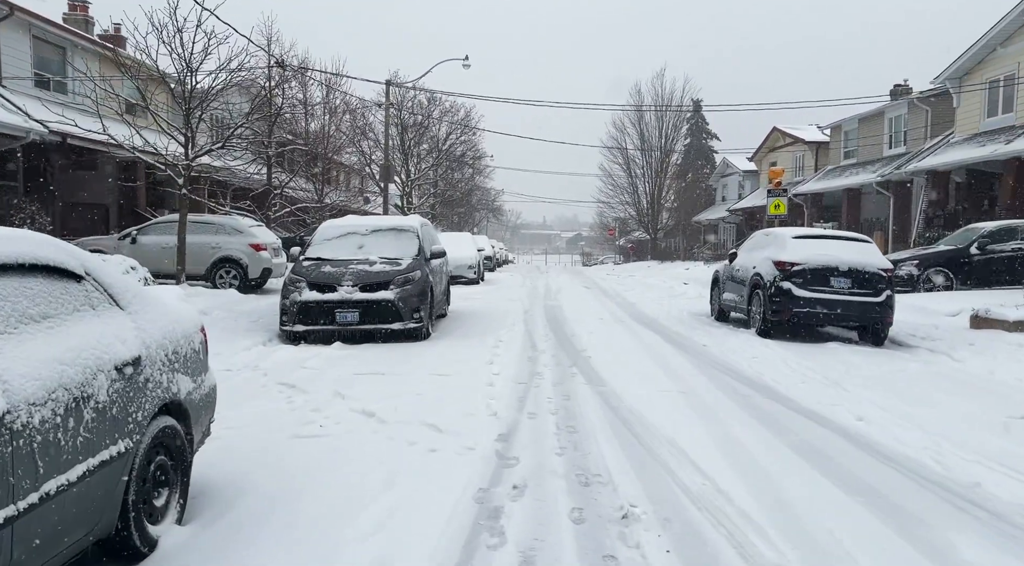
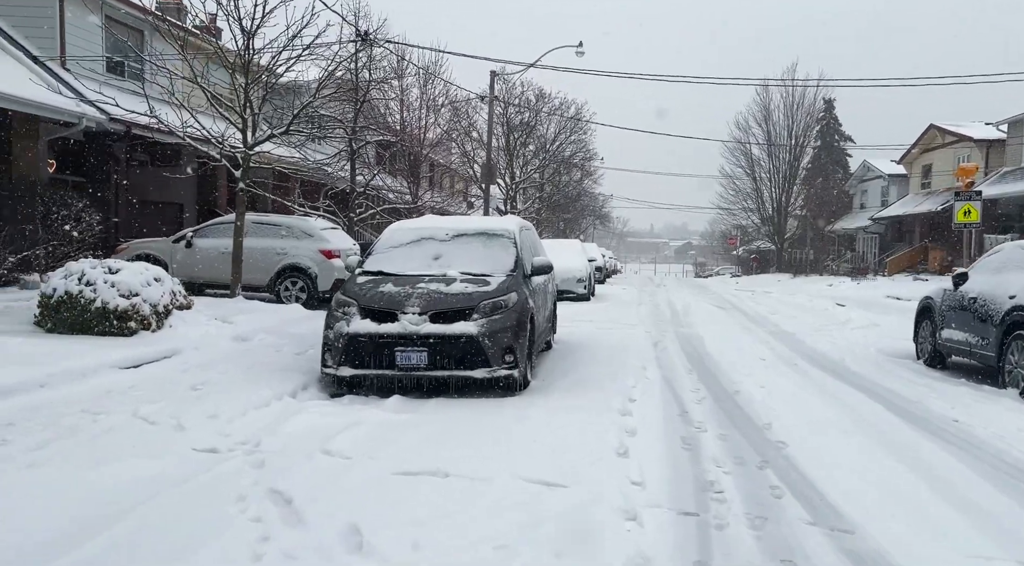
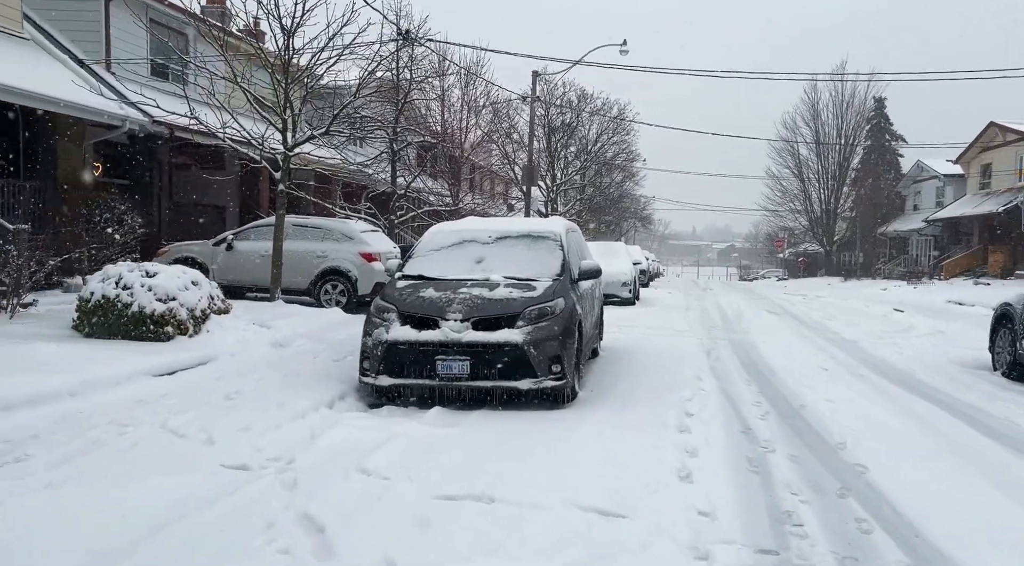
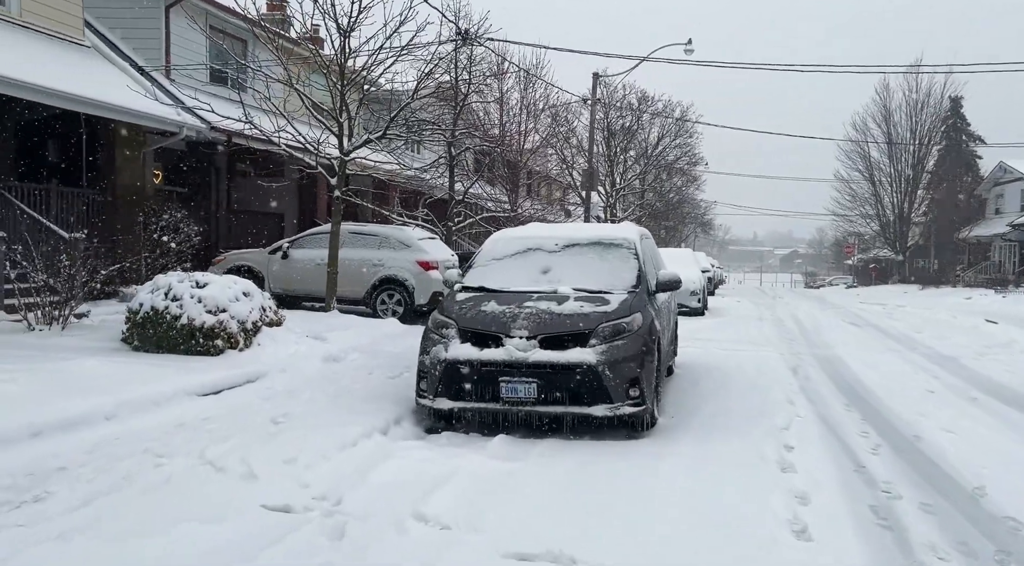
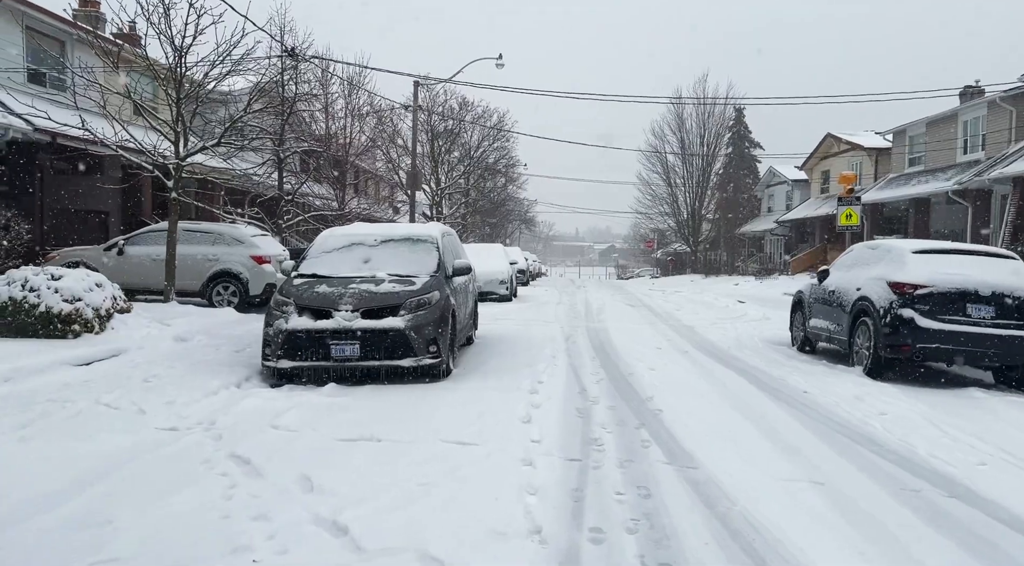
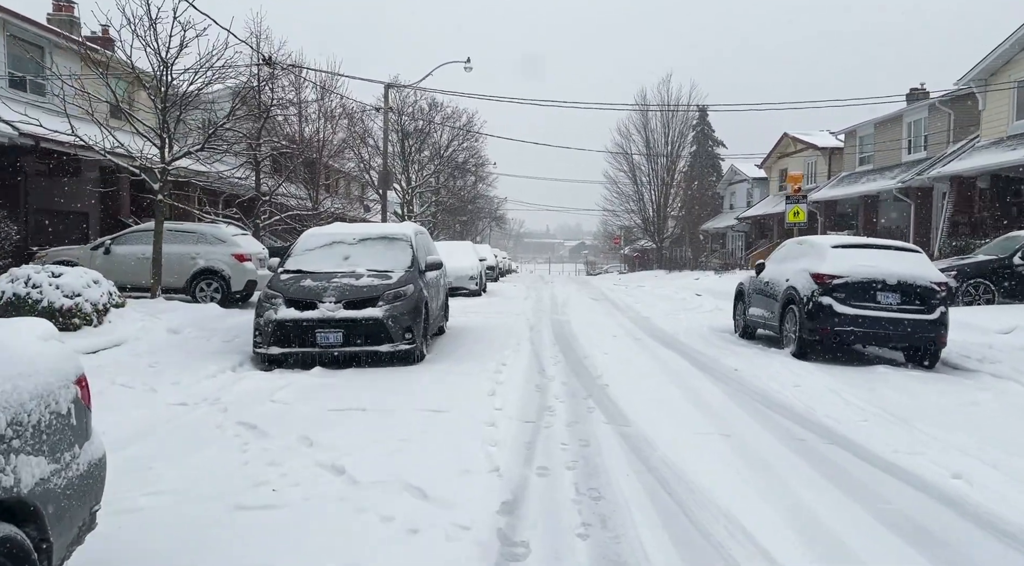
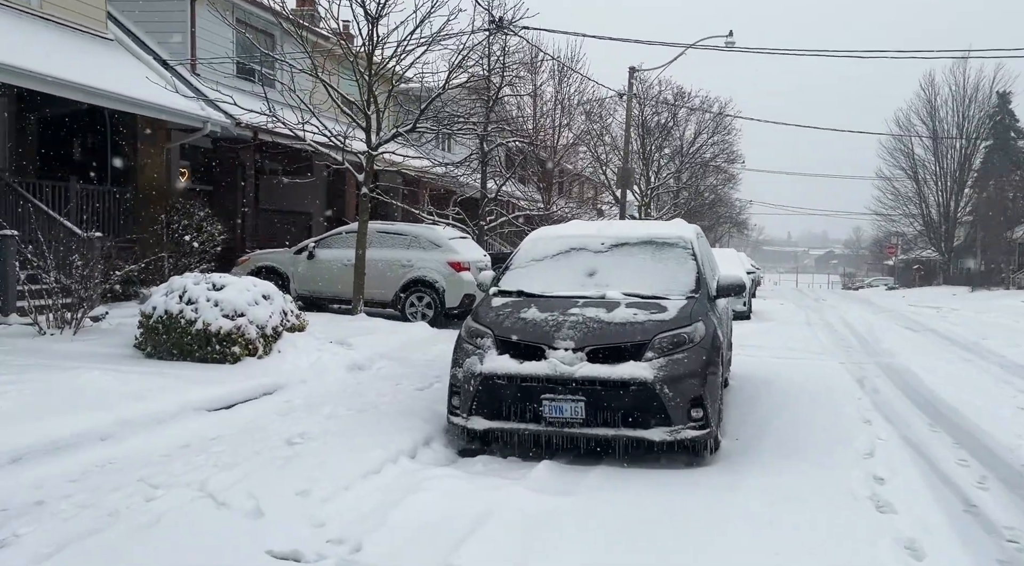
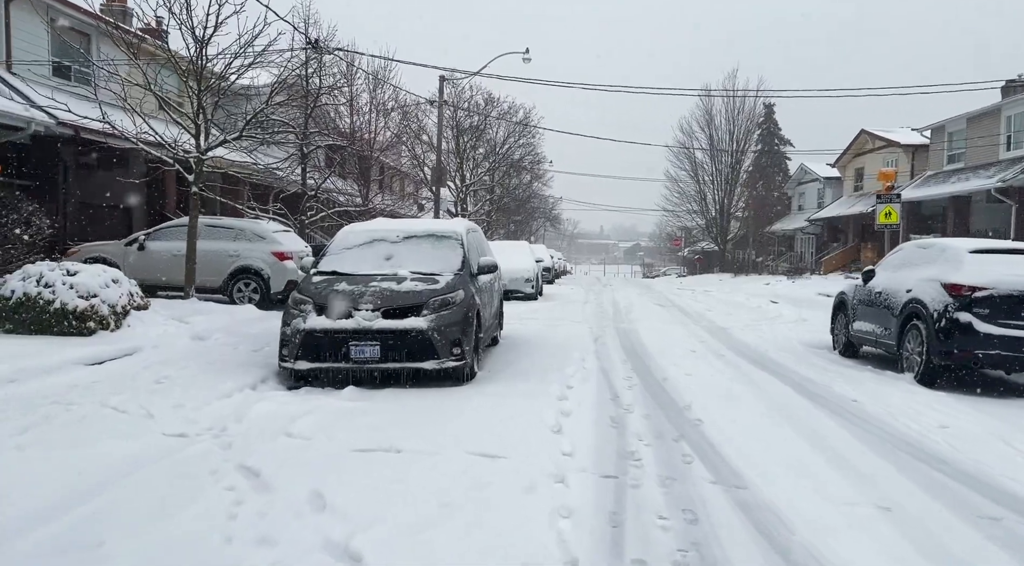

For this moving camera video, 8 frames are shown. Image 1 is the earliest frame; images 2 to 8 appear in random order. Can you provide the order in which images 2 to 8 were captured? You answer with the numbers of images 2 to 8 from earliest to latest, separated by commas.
6, 5, 8, 2, 3, 4, 7
